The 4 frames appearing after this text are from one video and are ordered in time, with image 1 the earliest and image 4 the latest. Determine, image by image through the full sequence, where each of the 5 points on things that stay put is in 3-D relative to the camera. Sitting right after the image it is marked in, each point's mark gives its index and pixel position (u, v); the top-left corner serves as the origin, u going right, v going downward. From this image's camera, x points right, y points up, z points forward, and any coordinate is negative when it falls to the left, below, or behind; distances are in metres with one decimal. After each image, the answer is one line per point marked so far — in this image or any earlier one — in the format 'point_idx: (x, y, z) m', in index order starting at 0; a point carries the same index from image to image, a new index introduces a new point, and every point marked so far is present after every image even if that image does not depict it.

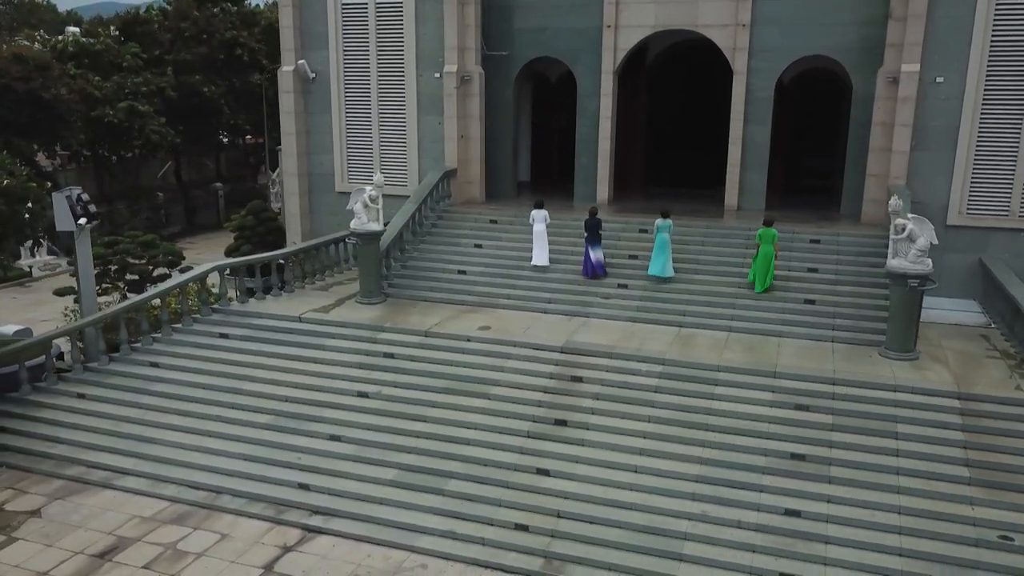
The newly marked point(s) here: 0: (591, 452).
0: (+1.1, -2.2, +10.4) m
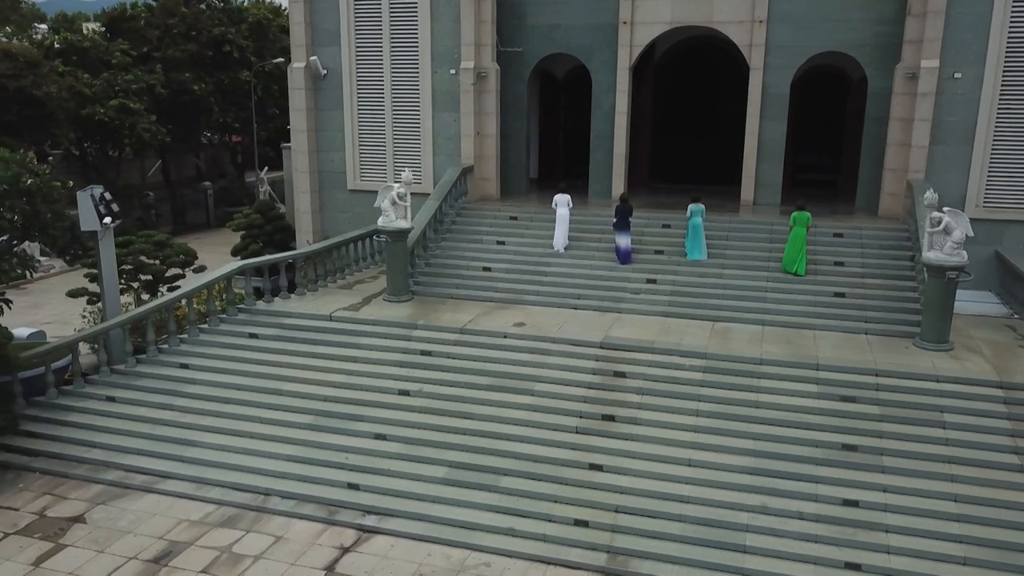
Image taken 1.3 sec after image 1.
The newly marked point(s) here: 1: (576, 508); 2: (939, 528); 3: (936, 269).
0: (+1.8, -2.2, +10.4) m
1: (+0.8, -2.8, +9.8) m
2: (+5.0, -2.8, +9.0) m
3: (+6.5, +0.3, +11.7) m
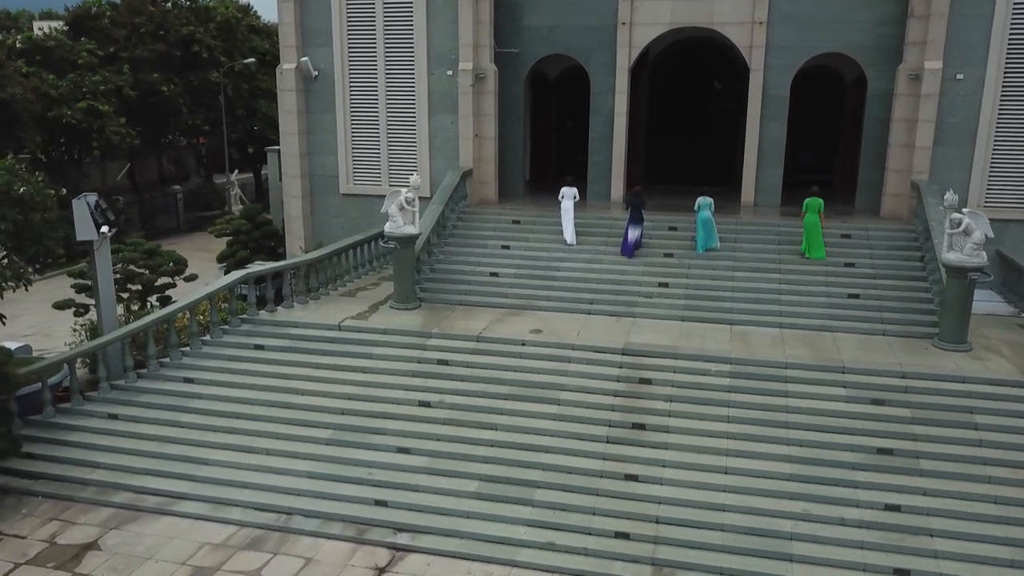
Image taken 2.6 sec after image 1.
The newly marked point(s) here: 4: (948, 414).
0: (+2.2, -2.2, +10.3) m
1: (+1.3, -2.9, +9.6) m
2: (+5.5, -2.8, +9.0) m
3: (+6.8, +0.3, +11.8) m
4: (+6.0, -1.7, +10.5) m
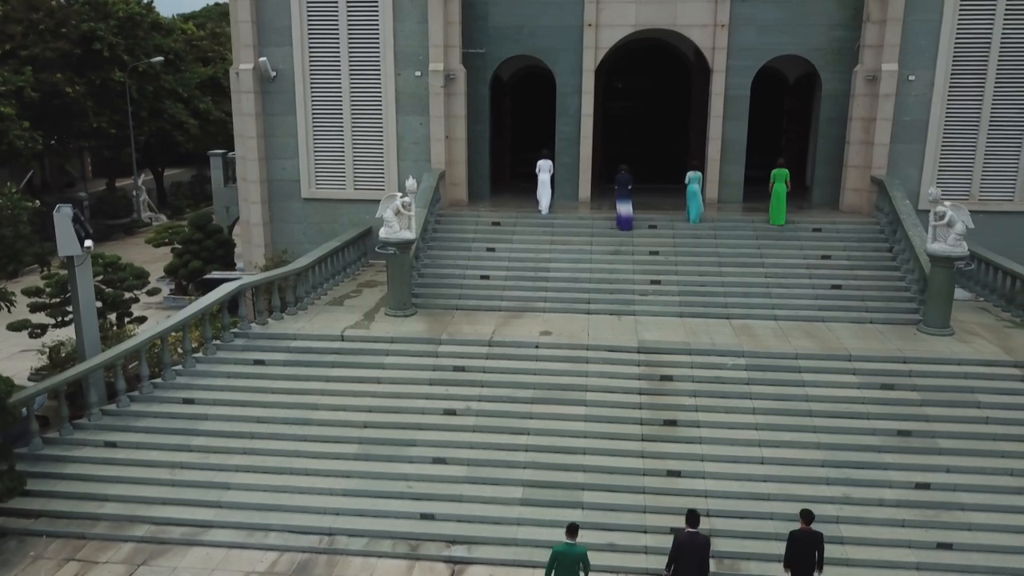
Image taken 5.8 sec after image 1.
0: (+2.8, -2.2, +10.5) m
1: (+2.0, -2.9, +9.7) m
2: (+6.2, -2.7, +9.7) m
3: (+7.0, +0.5, +12.6) m
4: (+6.4, -1.6, +11.2) m
